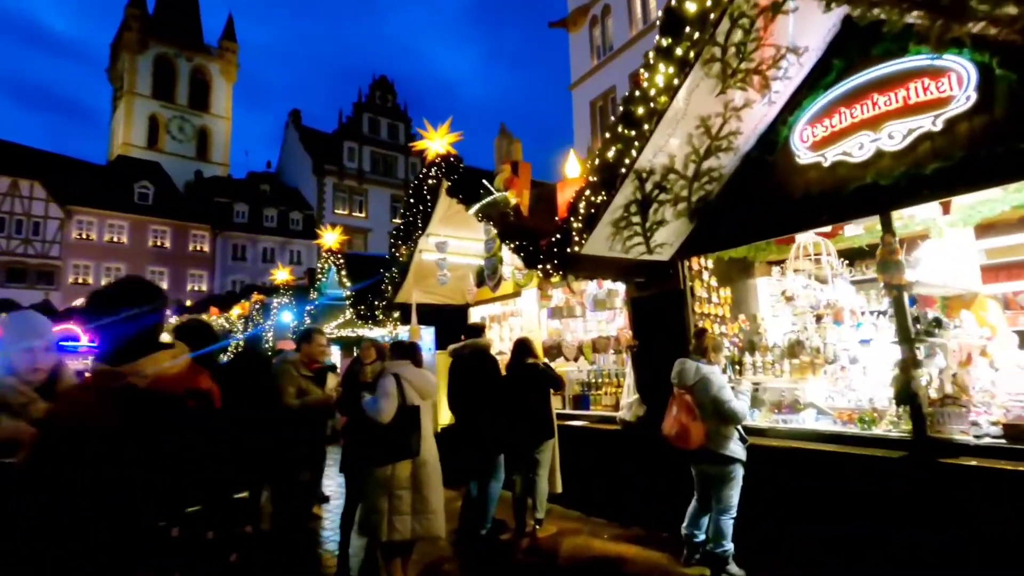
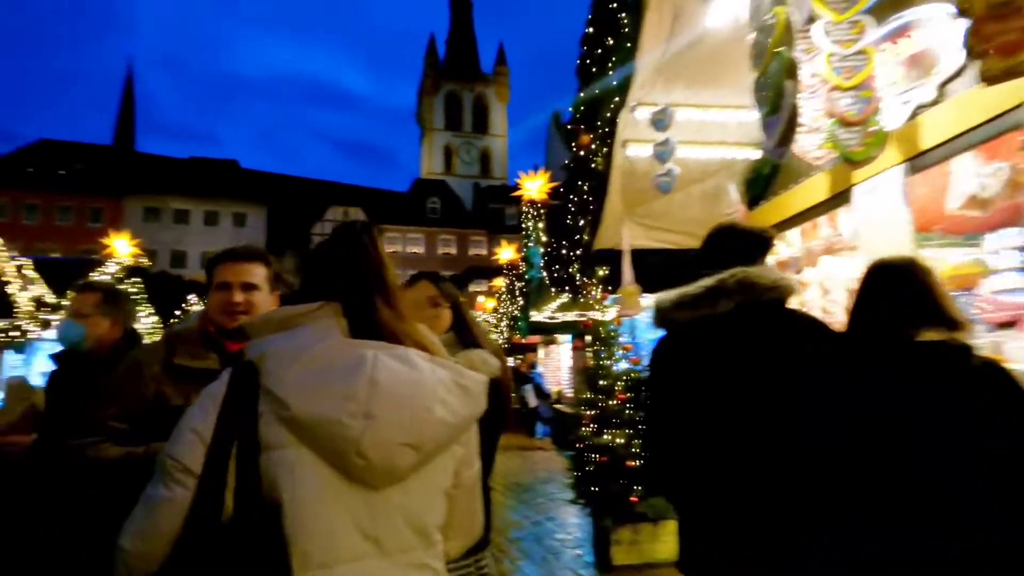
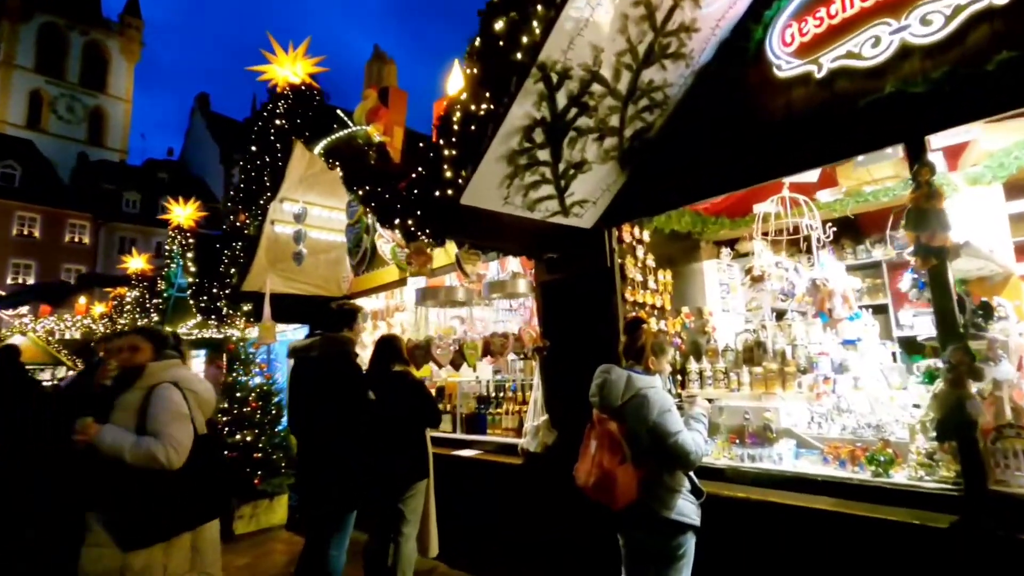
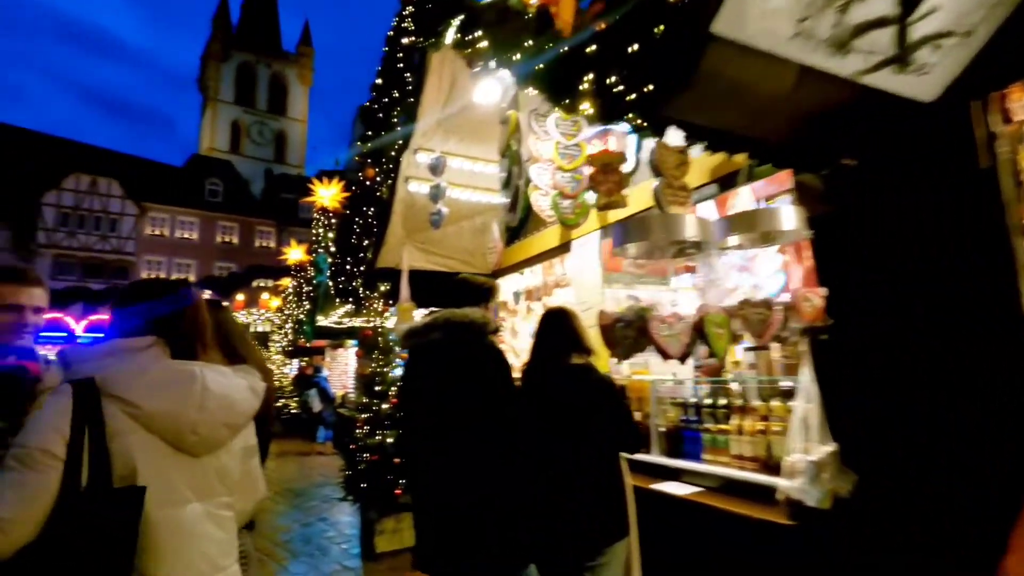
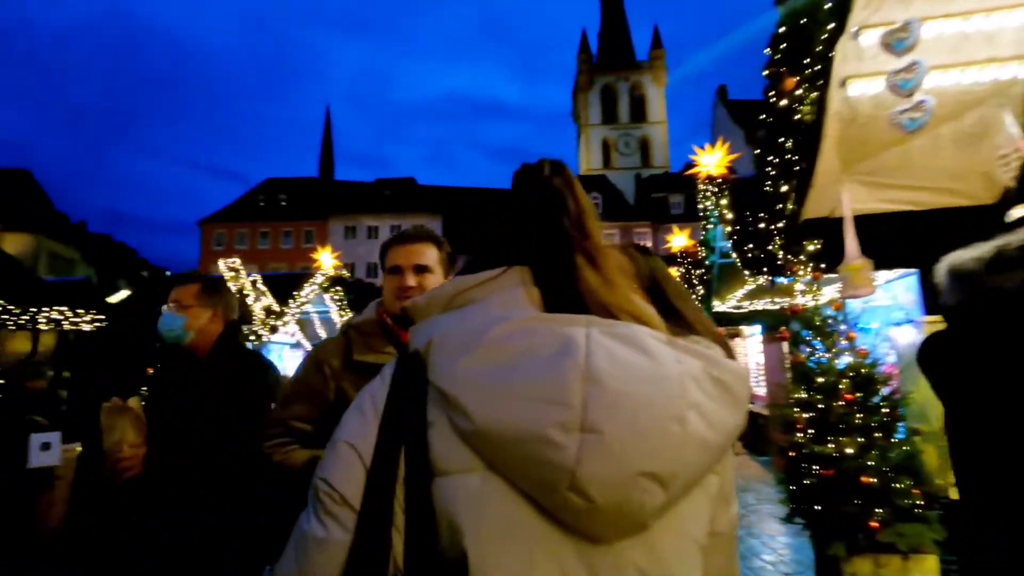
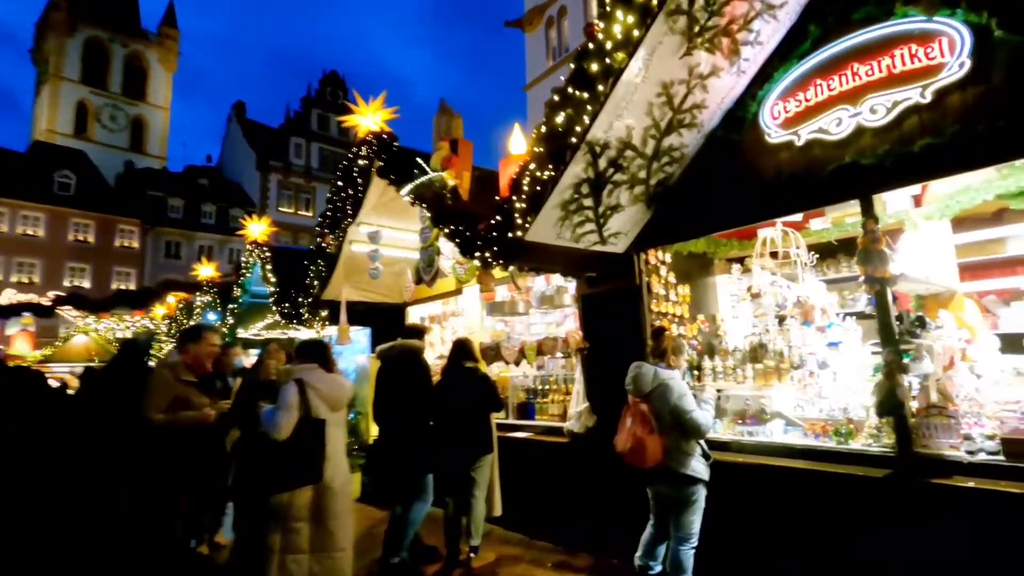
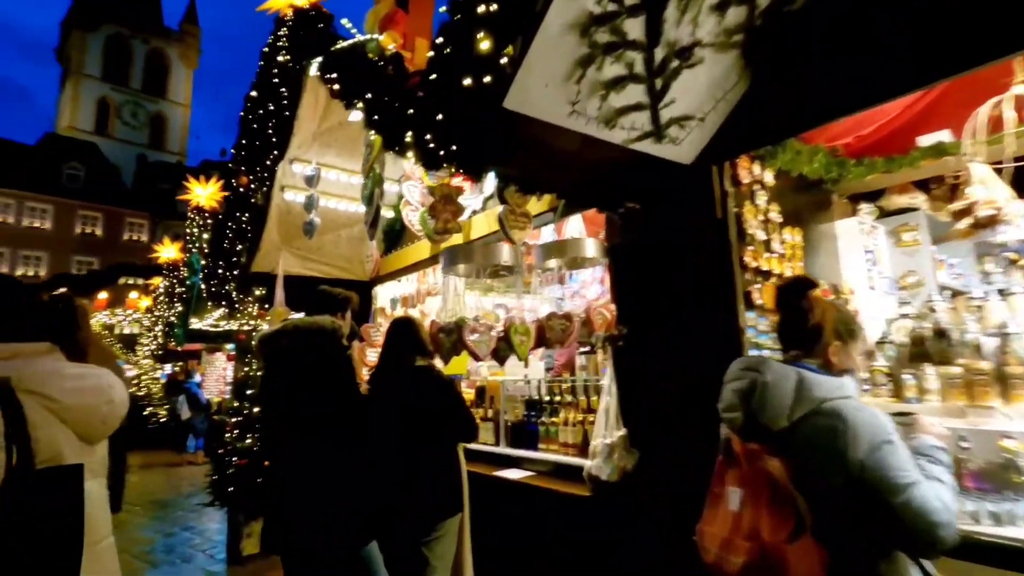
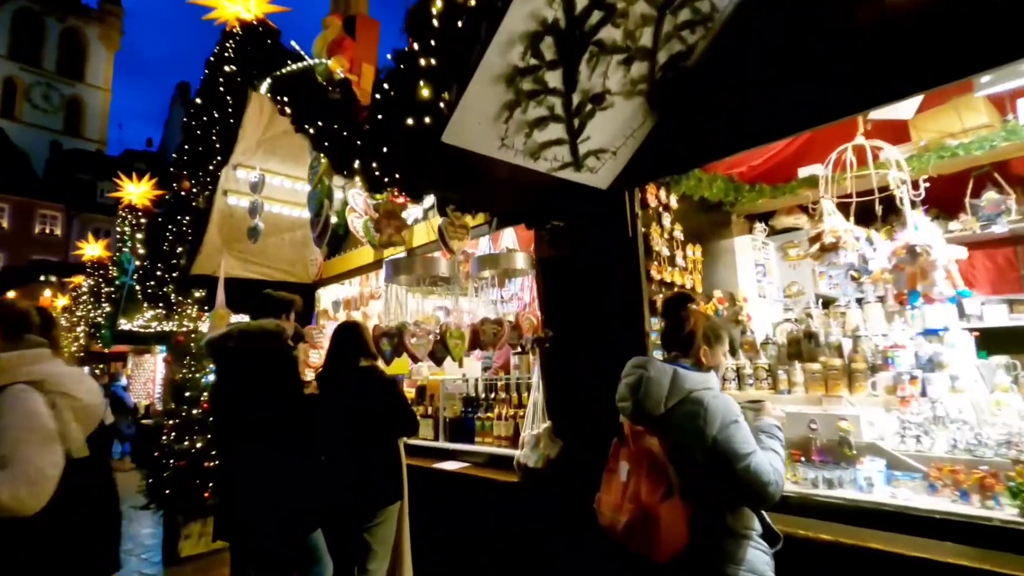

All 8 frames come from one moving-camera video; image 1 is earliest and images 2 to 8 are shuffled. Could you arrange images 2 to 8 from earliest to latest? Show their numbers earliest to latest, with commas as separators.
6, 3, 8, 7, 4, 2, 5
